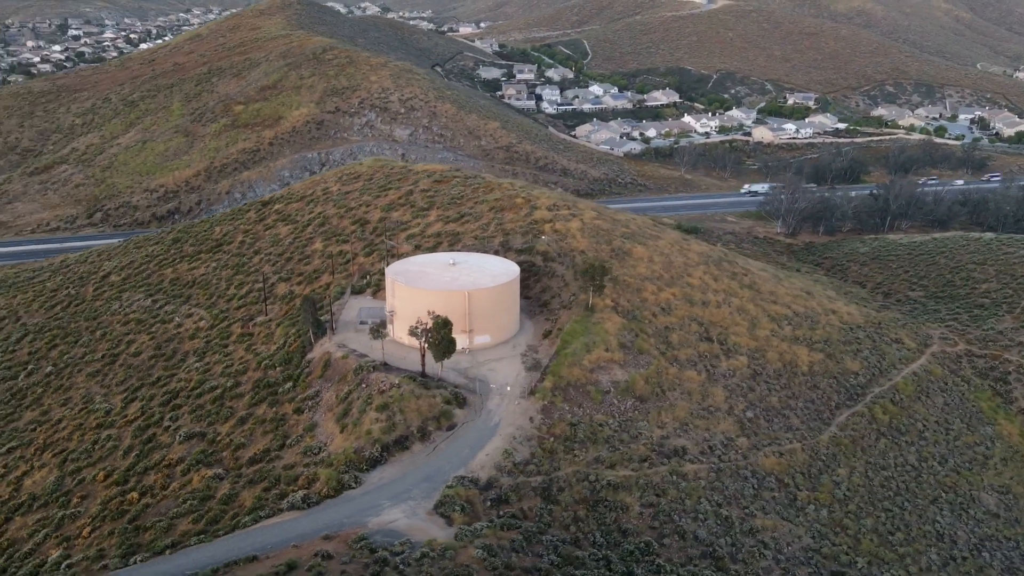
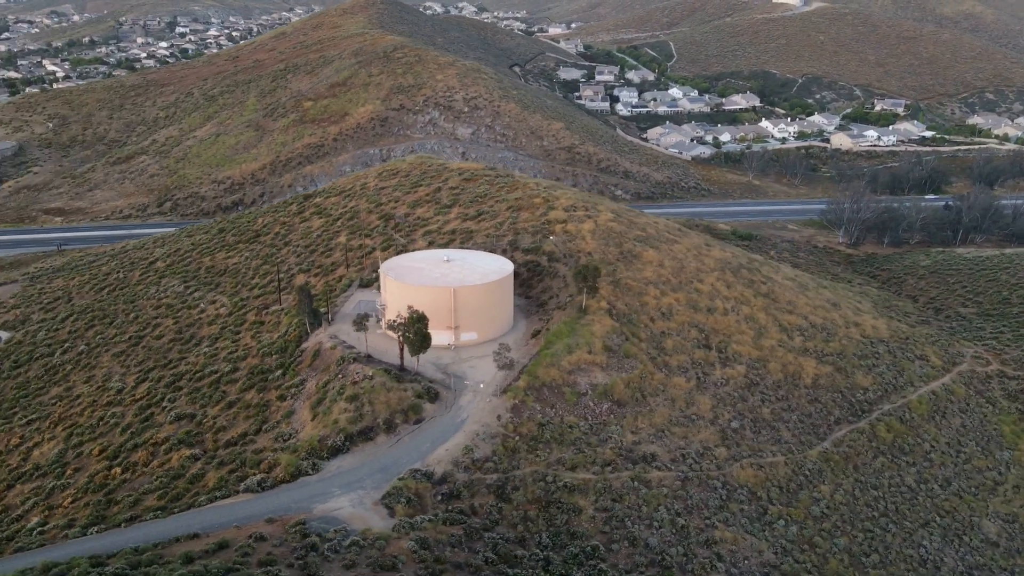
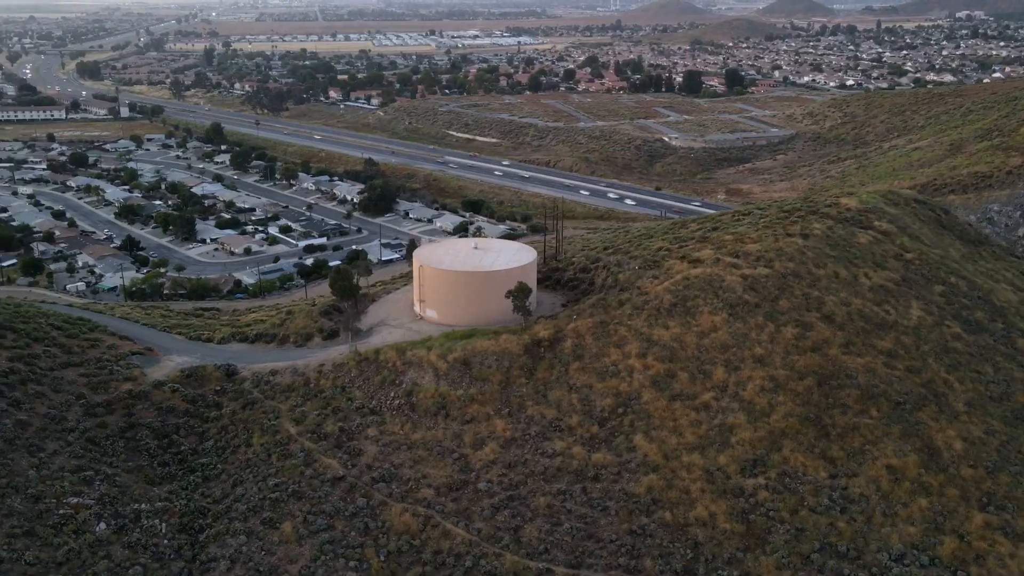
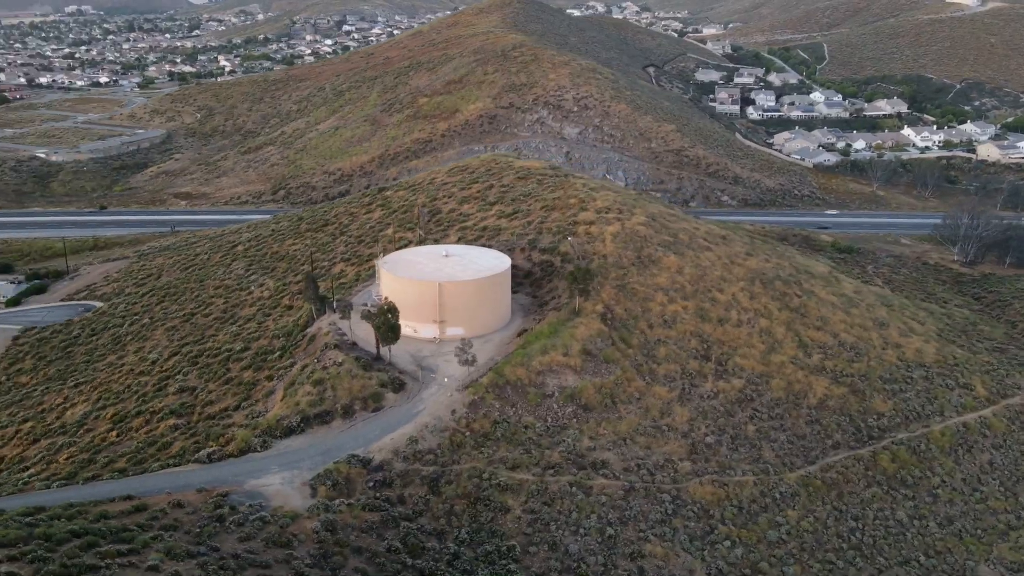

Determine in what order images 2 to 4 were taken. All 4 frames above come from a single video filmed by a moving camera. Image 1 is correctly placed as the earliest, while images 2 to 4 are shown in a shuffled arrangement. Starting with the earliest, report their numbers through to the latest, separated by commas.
2, 4, 3
